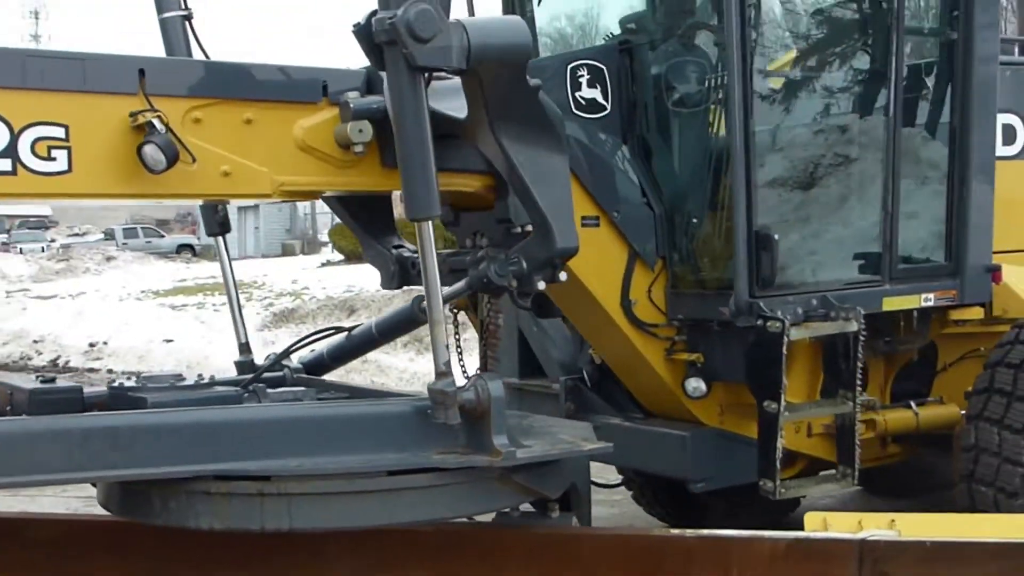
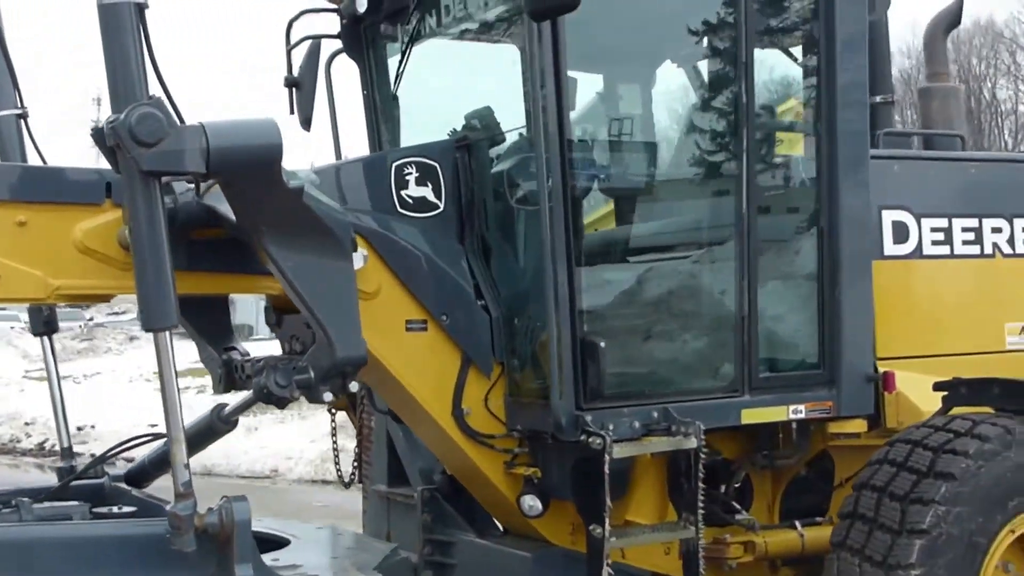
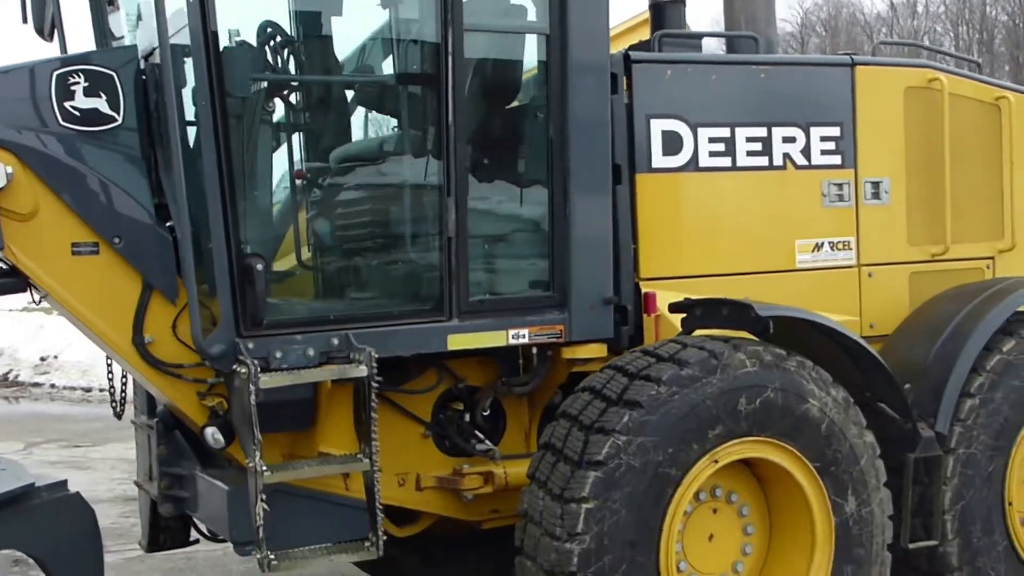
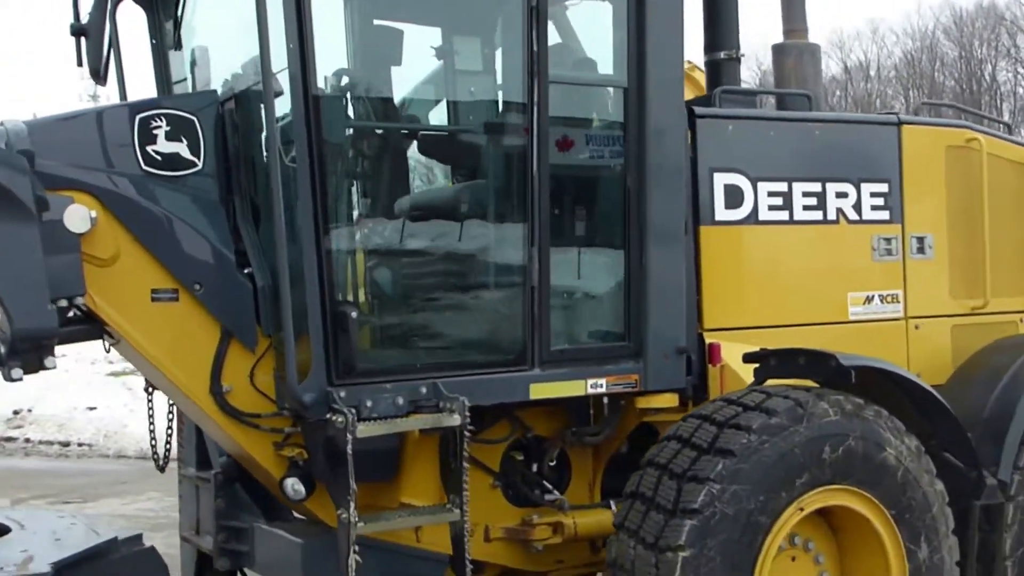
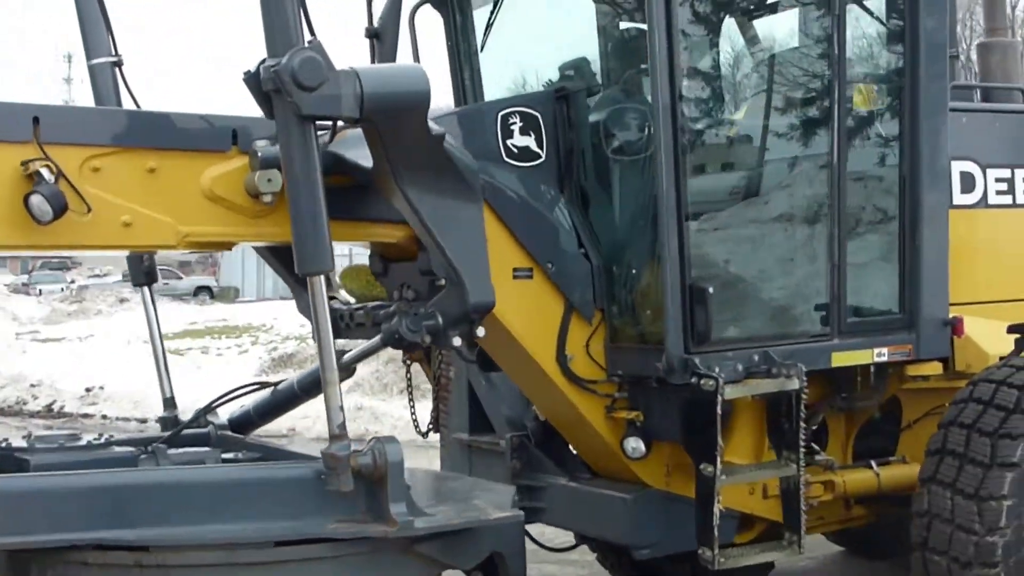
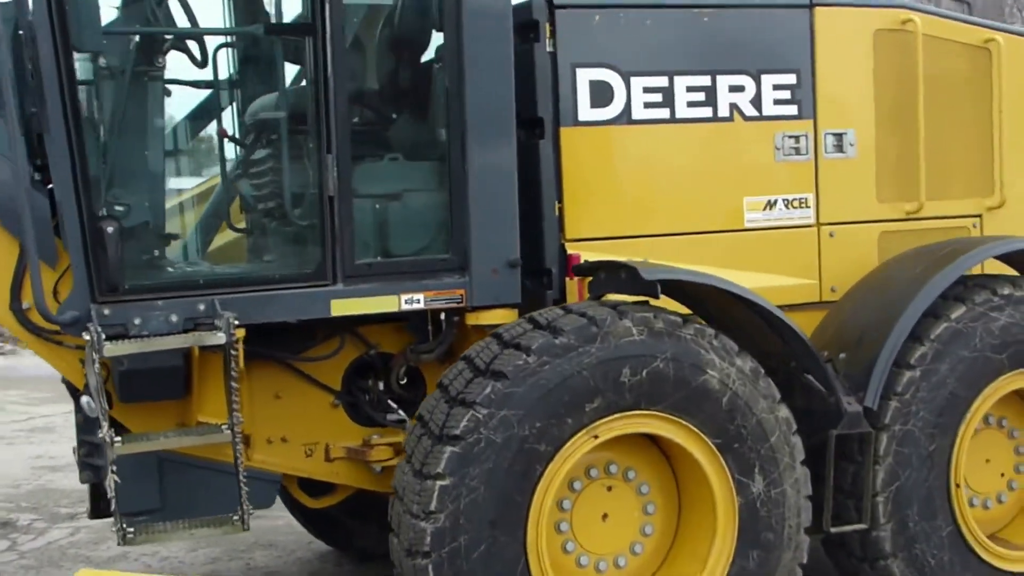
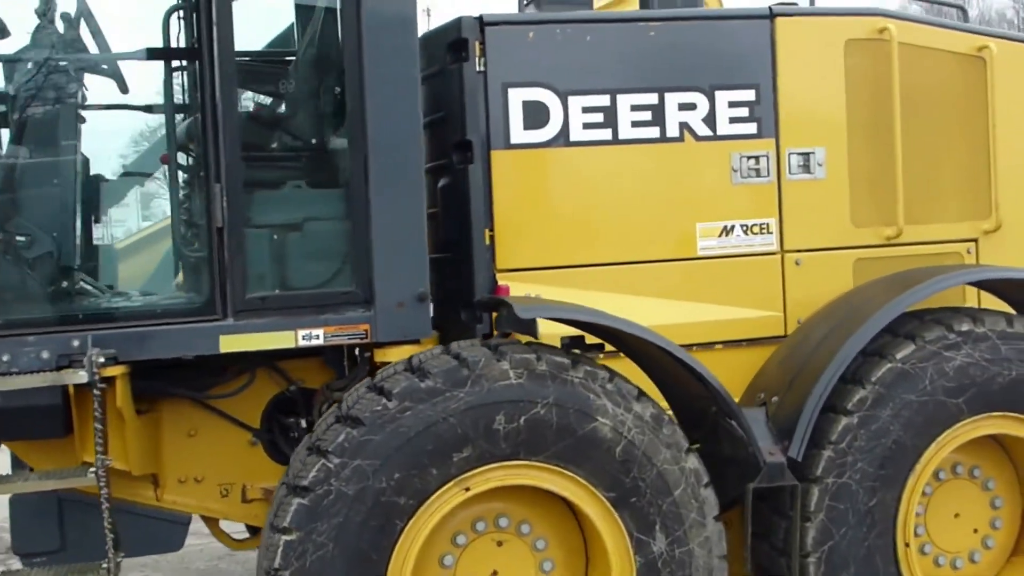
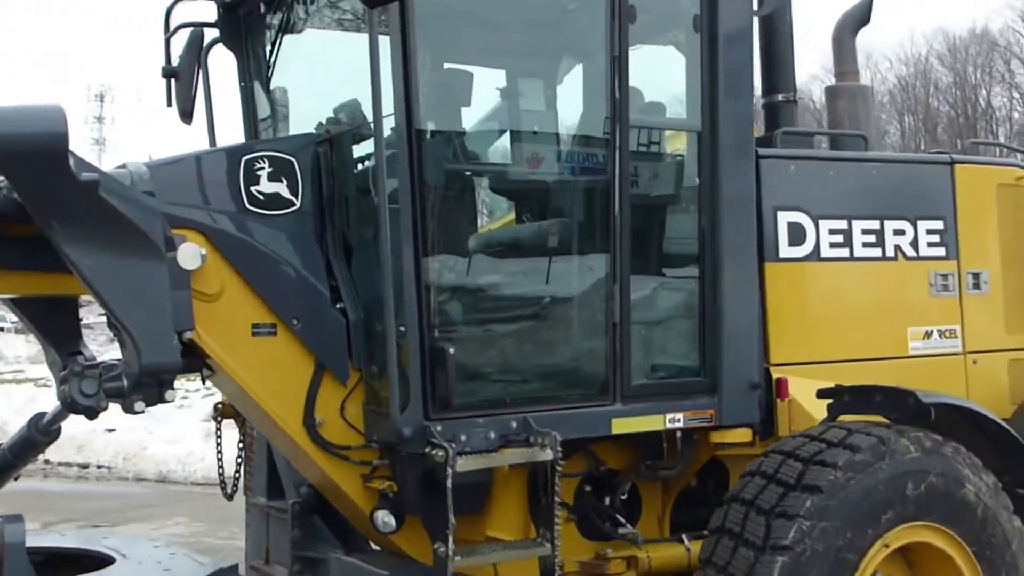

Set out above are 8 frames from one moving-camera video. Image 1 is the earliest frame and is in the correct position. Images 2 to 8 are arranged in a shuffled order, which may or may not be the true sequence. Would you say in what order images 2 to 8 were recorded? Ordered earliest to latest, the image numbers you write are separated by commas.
5, 2, 8, 4, 3, 6, 7
